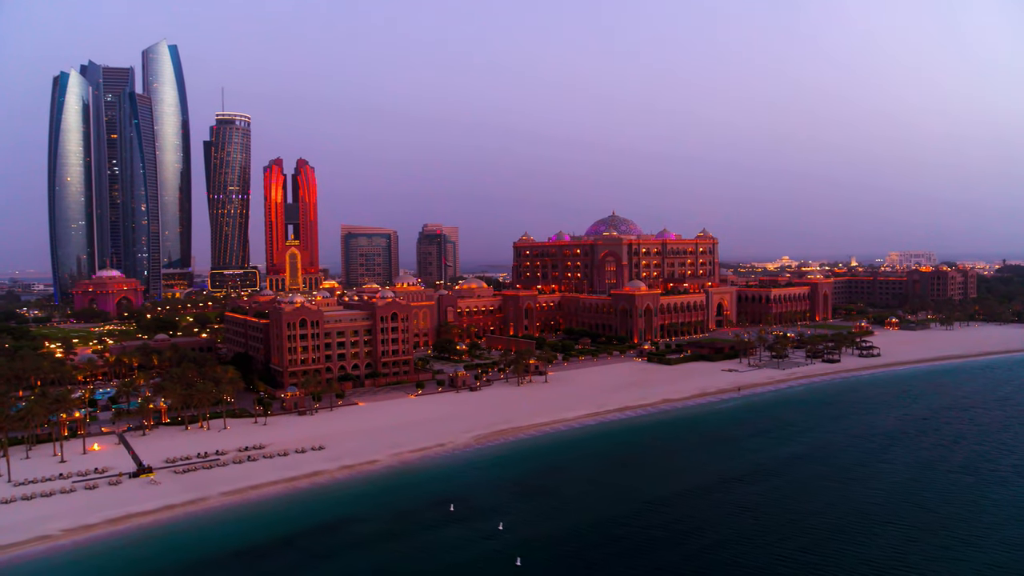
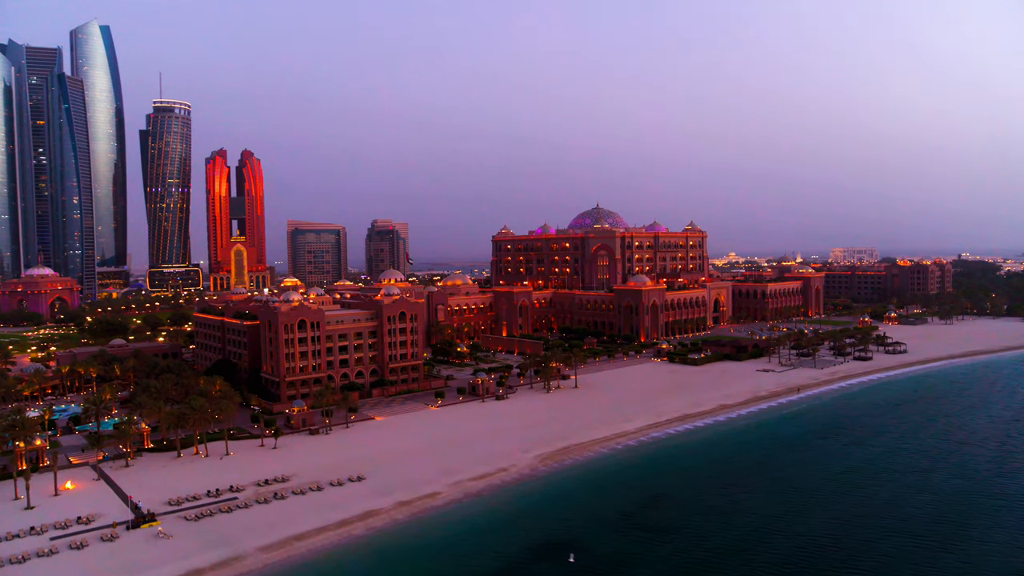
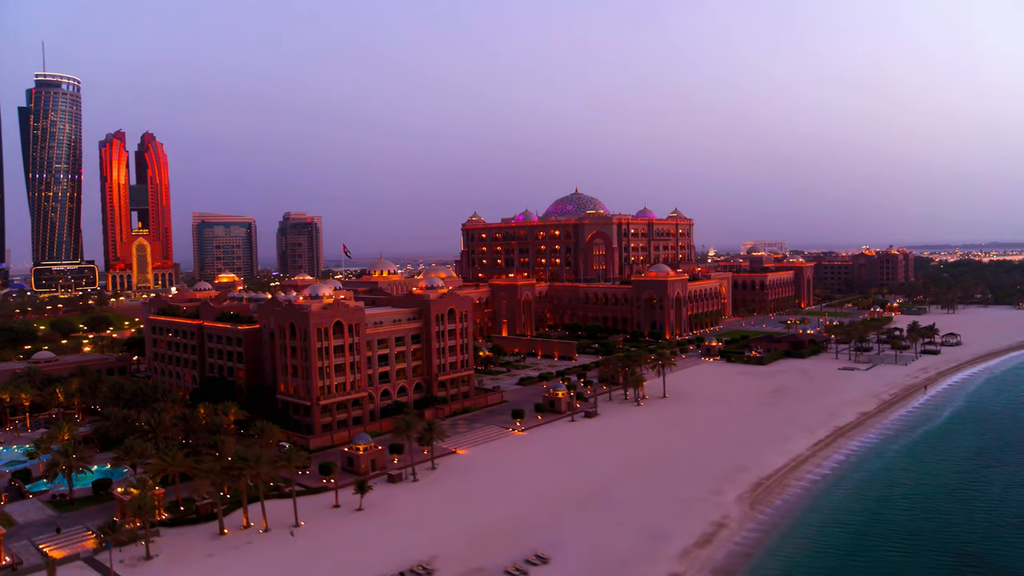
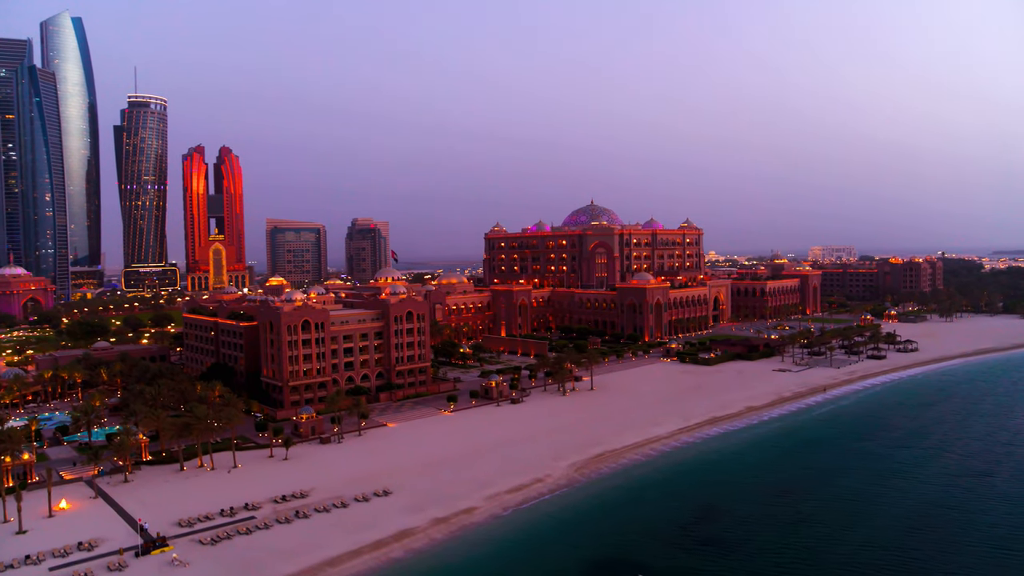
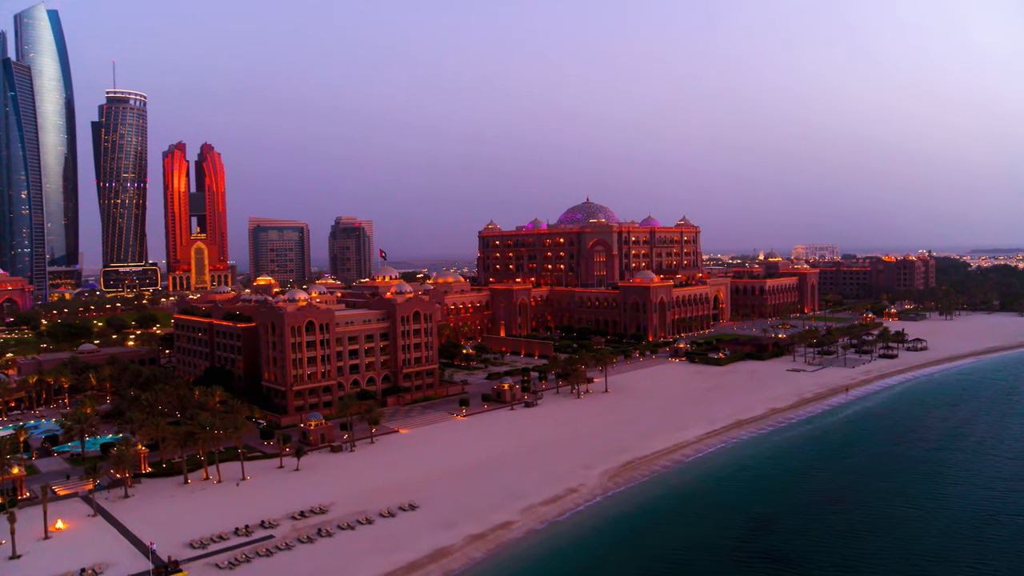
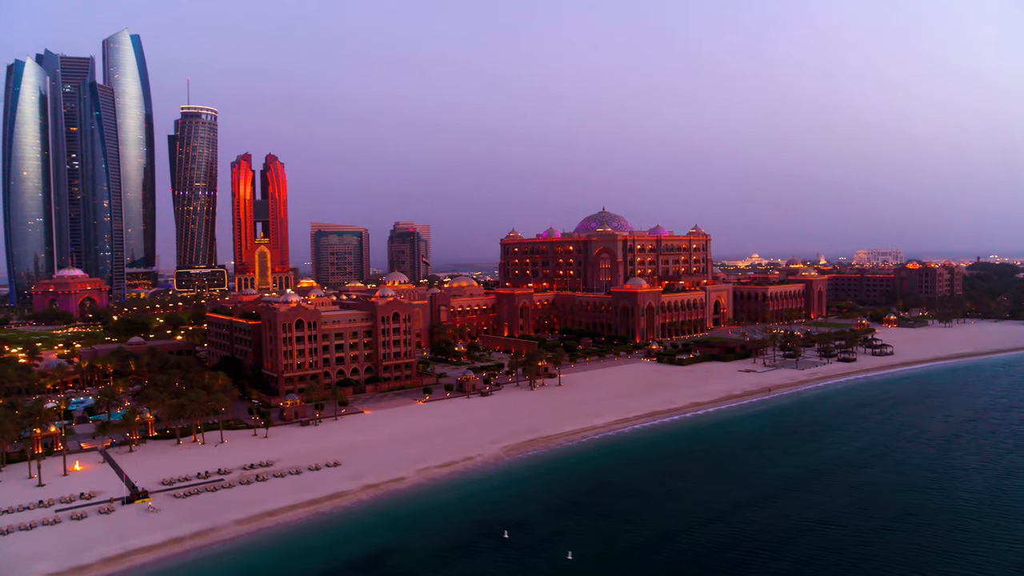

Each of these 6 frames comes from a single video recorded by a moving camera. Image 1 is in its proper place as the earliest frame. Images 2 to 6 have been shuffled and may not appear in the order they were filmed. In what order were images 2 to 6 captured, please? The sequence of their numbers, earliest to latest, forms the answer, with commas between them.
6, 2, 4, 5, 3
